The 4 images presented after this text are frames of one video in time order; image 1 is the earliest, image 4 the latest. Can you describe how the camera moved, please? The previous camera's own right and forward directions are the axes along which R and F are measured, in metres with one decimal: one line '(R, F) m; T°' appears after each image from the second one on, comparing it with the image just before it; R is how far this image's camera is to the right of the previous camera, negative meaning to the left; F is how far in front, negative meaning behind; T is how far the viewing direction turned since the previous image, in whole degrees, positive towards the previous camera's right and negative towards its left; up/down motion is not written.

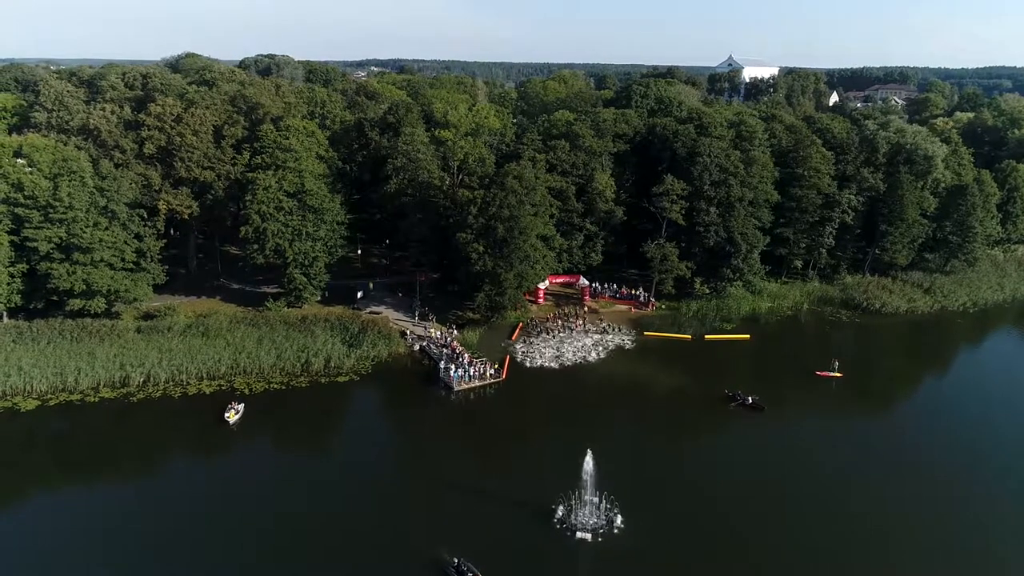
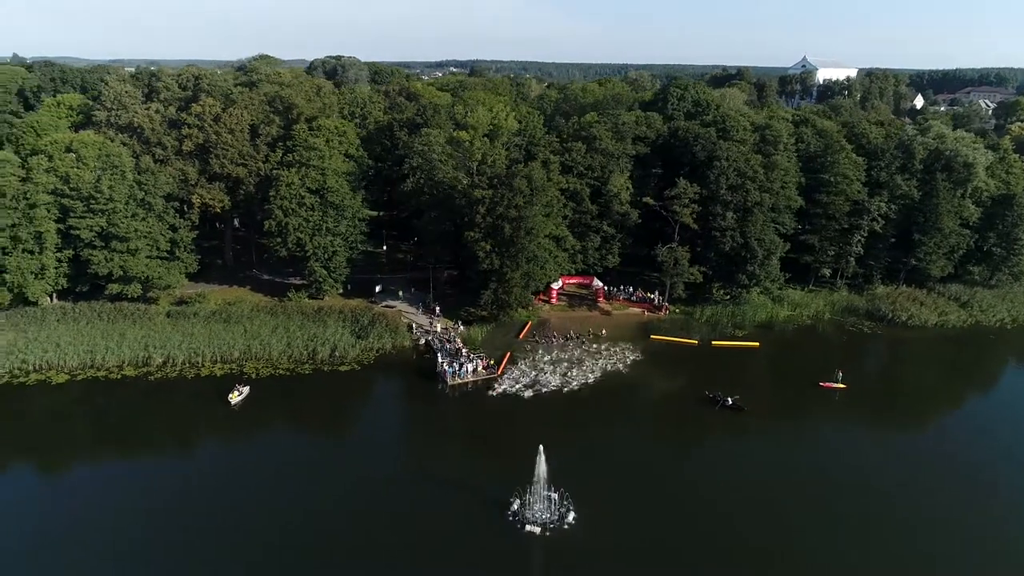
(+4.2, -0.6) m; -6°
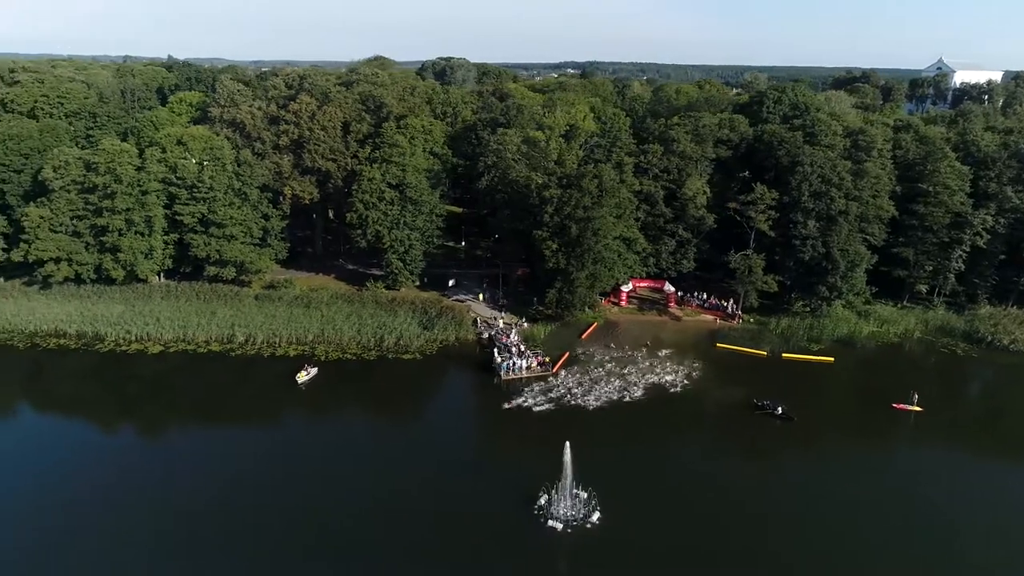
(+2.7, -0.2) m; -9°
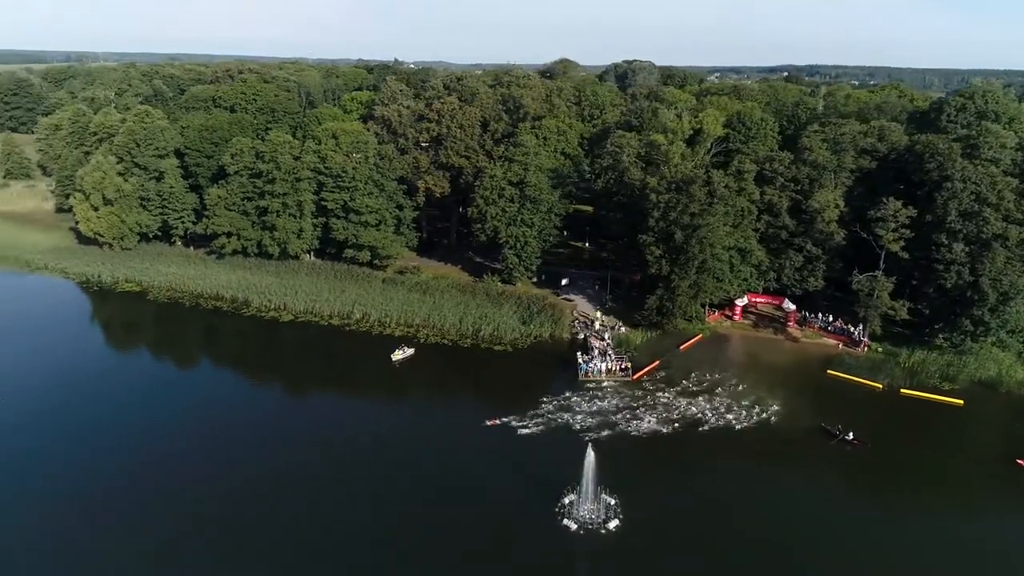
(+5.8, +0.2) m; -15°
